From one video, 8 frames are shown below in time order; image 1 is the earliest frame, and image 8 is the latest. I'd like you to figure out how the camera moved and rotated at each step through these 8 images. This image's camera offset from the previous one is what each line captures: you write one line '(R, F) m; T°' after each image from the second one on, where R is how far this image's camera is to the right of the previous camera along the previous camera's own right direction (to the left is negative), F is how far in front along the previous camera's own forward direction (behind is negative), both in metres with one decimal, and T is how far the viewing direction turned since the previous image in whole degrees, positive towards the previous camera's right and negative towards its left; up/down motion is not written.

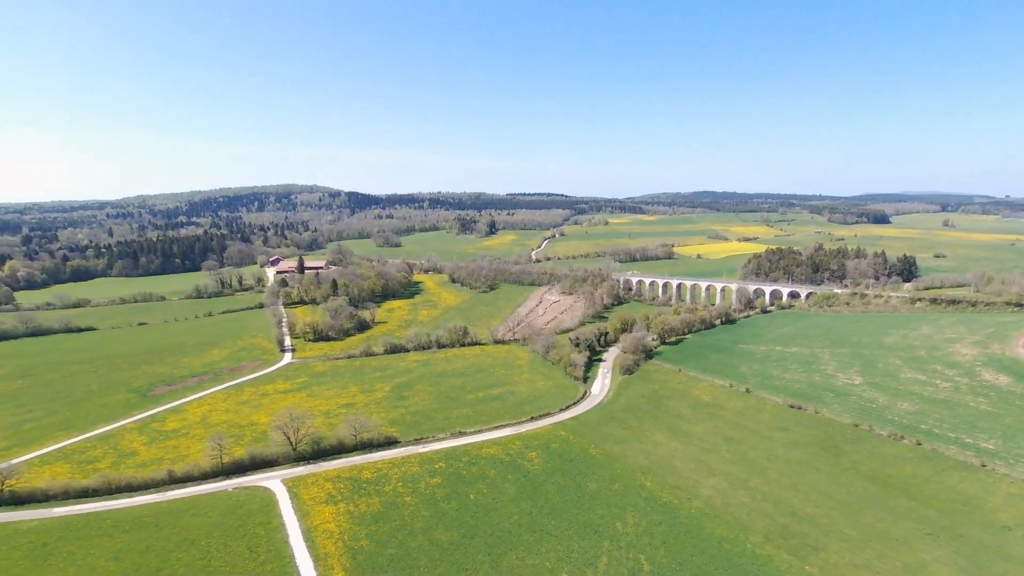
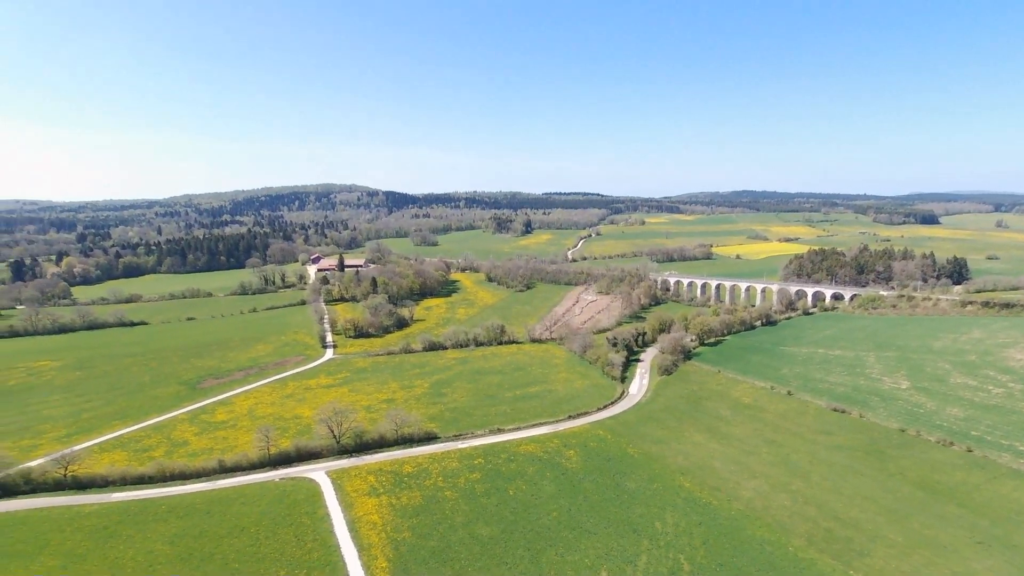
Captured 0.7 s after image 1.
(-1.1, -0.5) m; -3°
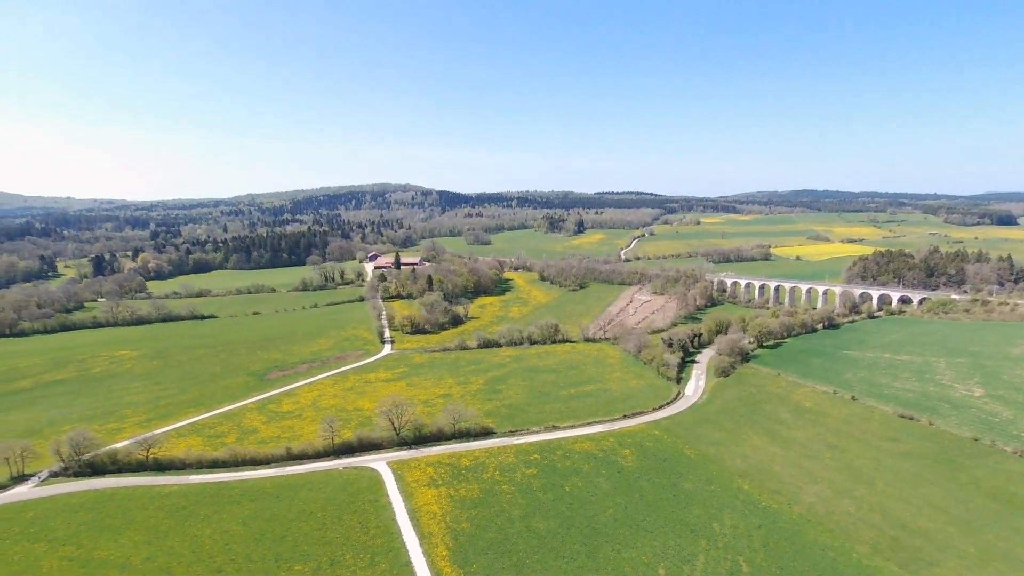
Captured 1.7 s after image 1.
(-1.6, -0.8) m; -4°
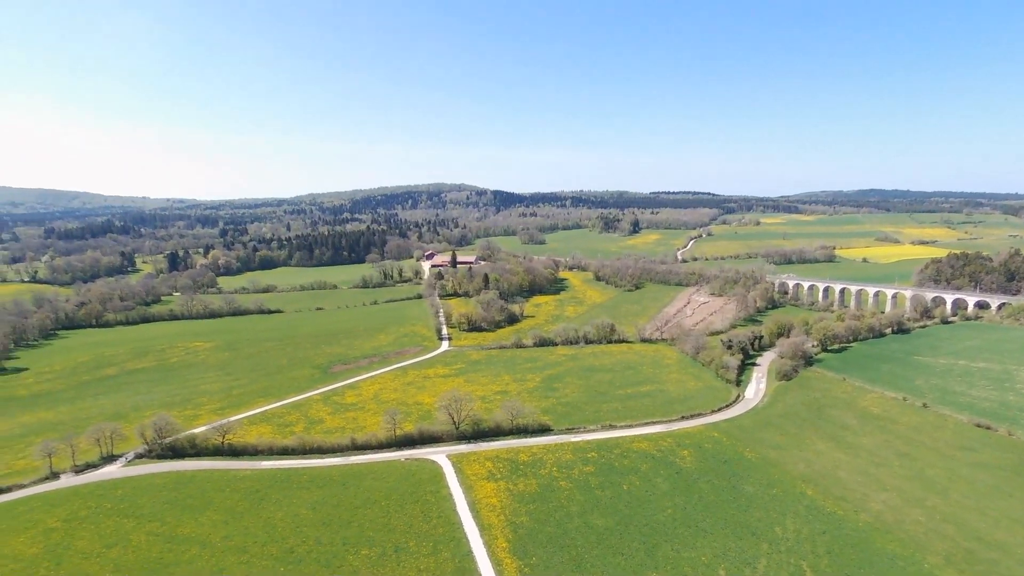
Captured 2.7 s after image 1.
(-1.6, -0.9) m; -4°
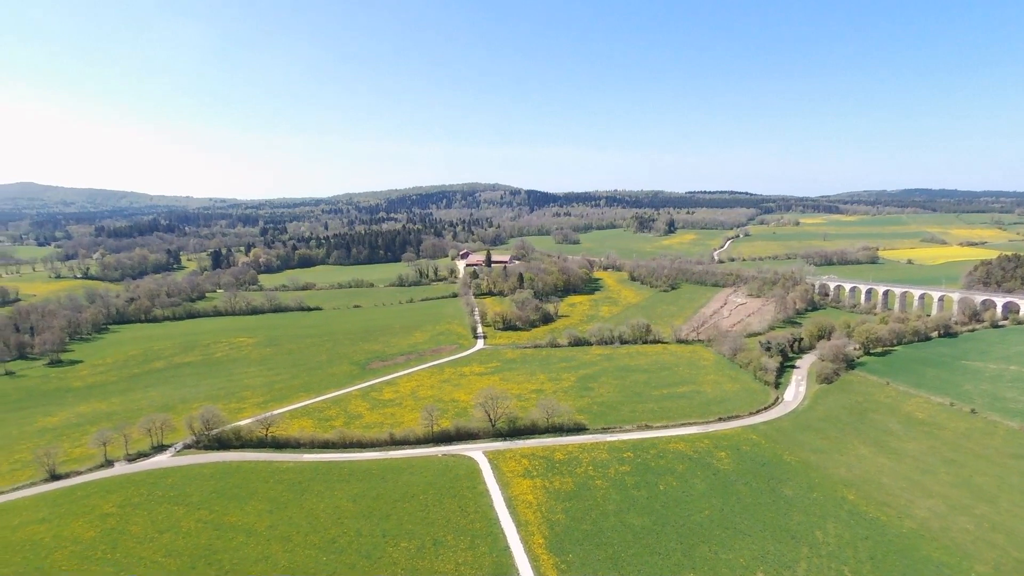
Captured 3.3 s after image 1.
(-1.0, -0.6) m; -3°
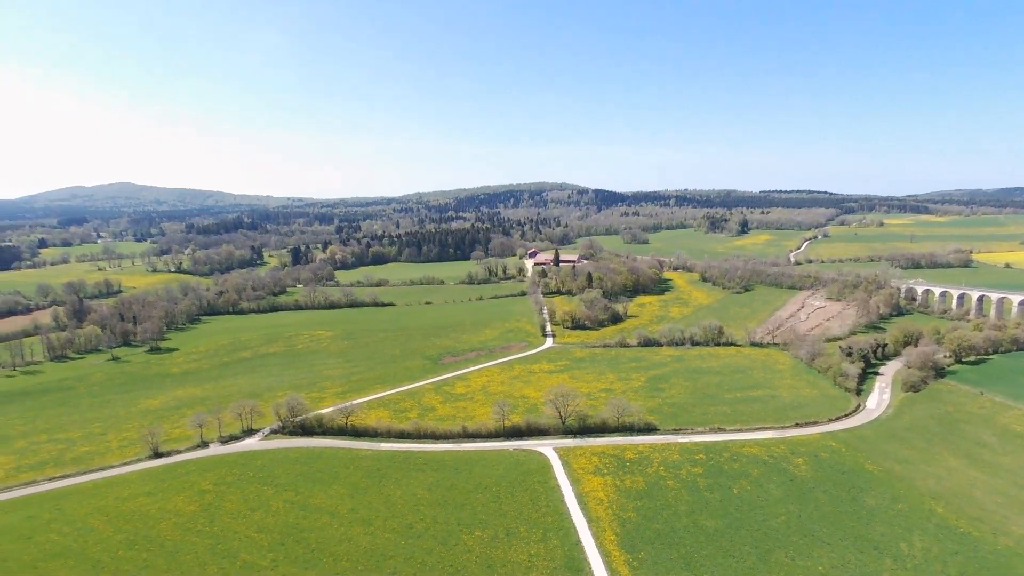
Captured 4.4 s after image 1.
(-1.8, -1.3) m; -6°
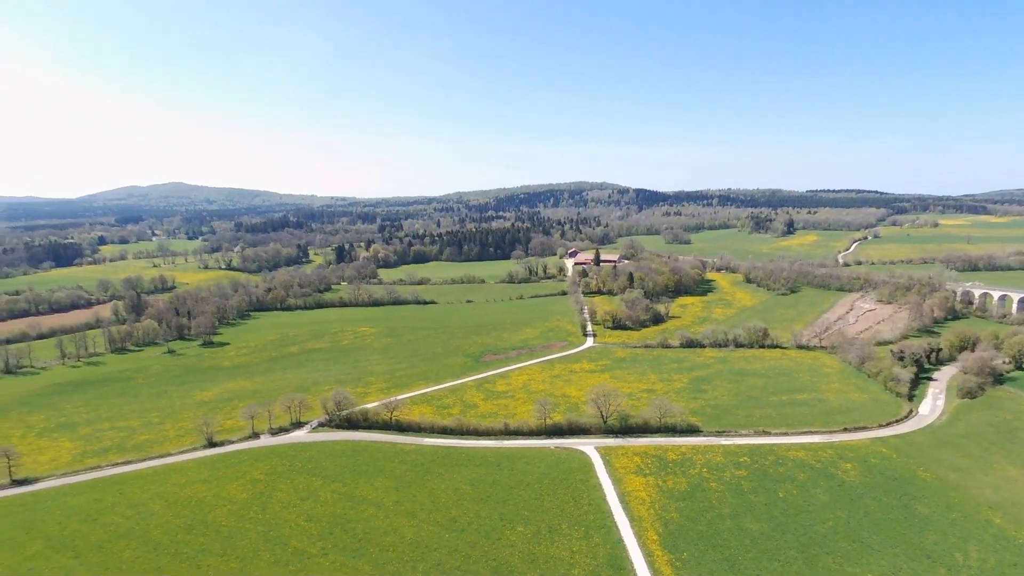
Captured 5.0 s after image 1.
(-1.0, -0.8) m; -3°
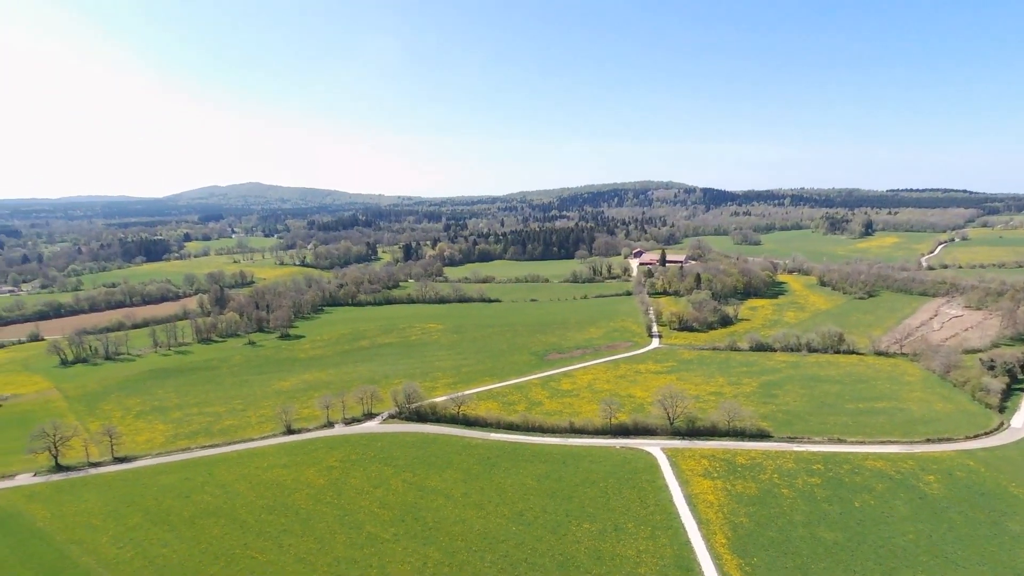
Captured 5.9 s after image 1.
(-1.5, -1.4) m; -6°
